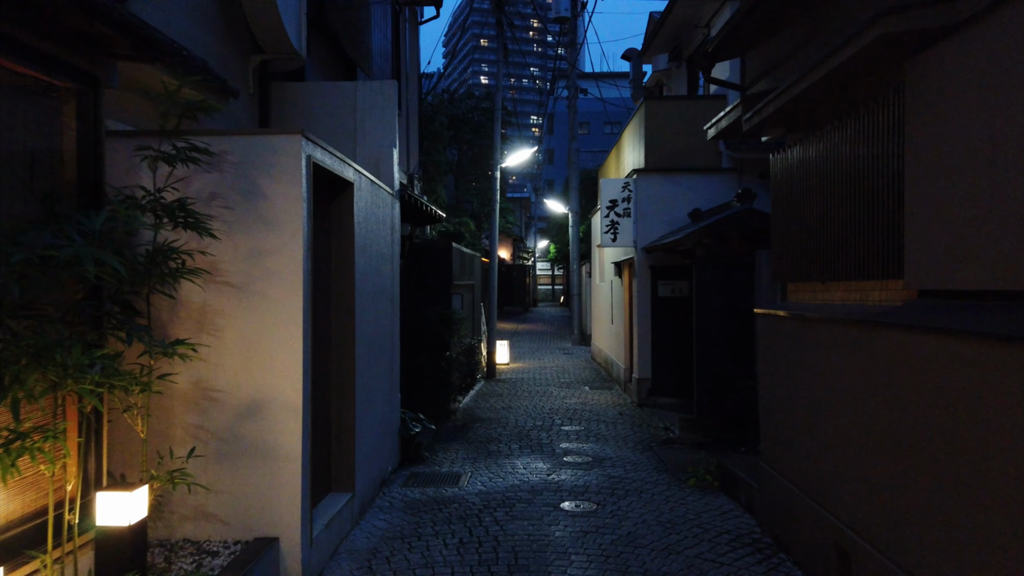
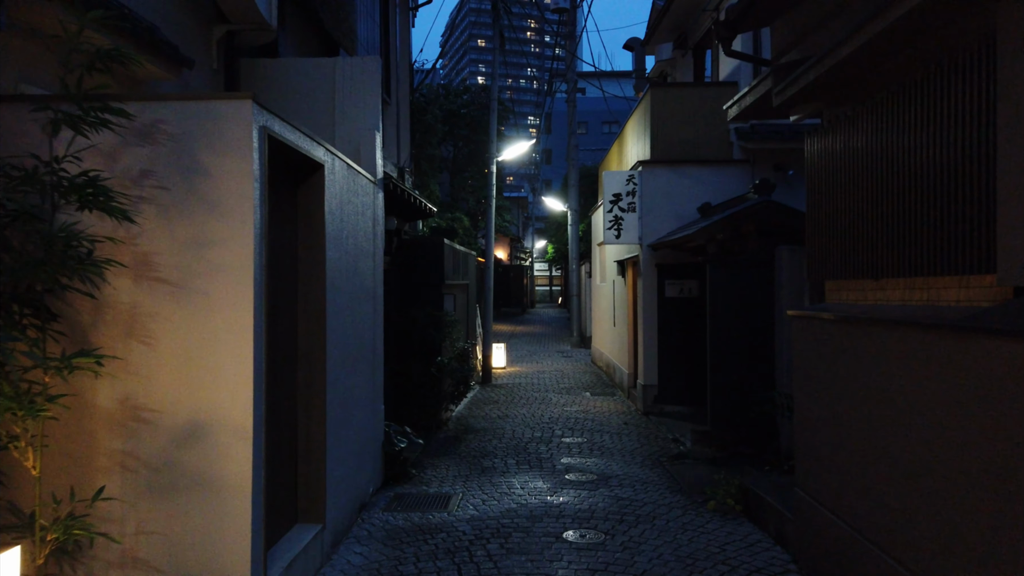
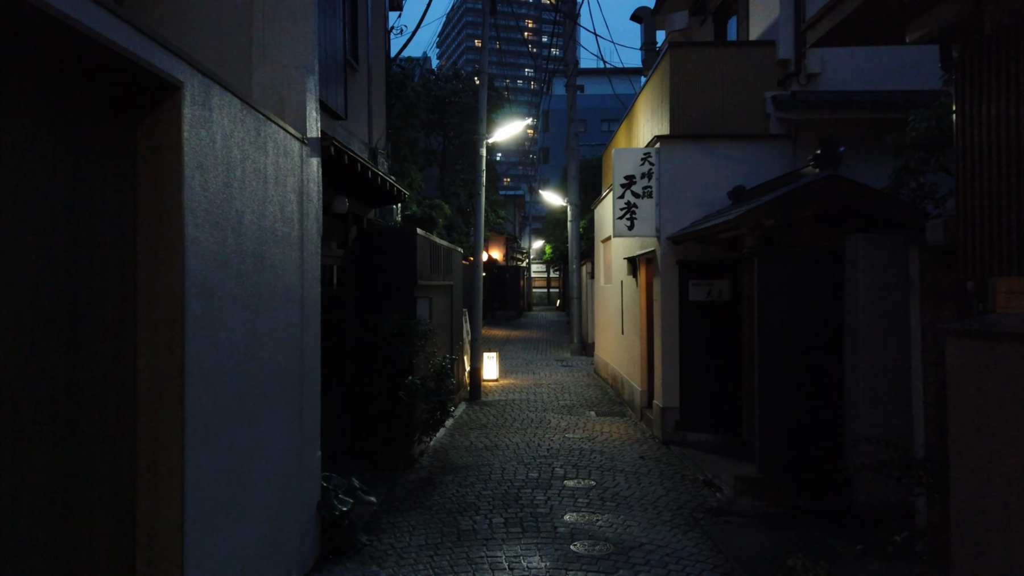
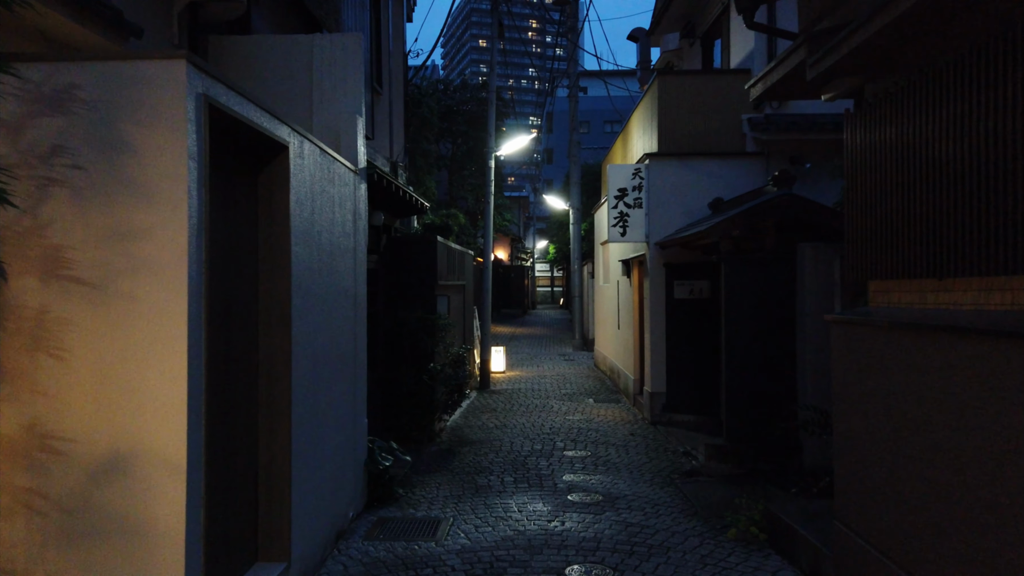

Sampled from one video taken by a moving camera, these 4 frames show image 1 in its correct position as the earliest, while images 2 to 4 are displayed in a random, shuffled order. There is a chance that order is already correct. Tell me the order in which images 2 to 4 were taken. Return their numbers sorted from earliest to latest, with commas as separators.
2, 4, 3
